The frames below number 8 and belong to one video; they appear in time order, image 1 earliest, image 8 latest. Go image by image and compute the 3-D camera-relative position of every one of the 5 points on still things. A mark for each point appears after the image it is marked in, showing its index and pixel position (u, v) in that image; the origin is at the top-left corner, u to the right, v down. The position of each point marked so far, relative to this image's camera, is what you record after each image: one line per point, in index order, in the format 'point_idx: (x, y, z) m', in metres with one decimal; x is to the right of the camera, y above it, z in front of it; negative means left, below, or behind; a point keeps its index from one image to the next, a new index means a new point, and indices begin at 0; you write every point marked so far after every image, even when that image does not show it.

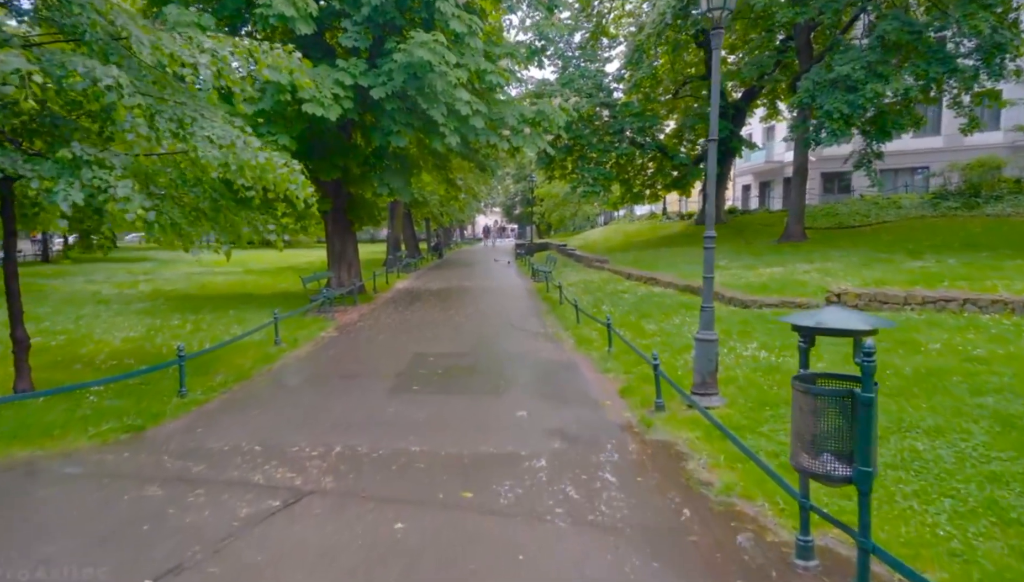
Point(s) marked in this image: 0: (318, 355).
0: (-3.0, -1.0, +9.5) m
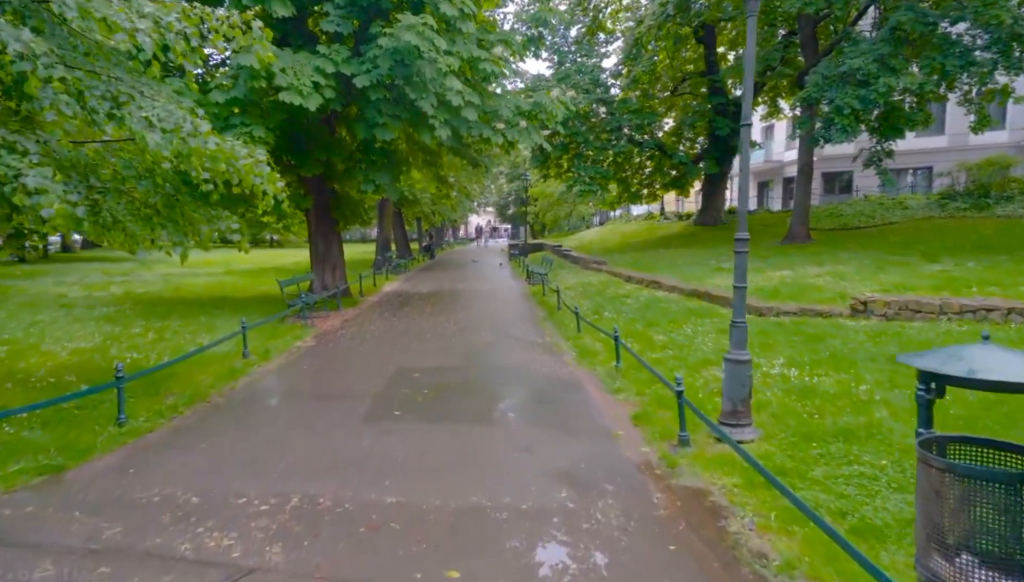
0: (-3.0, -1.1, +8.5) m
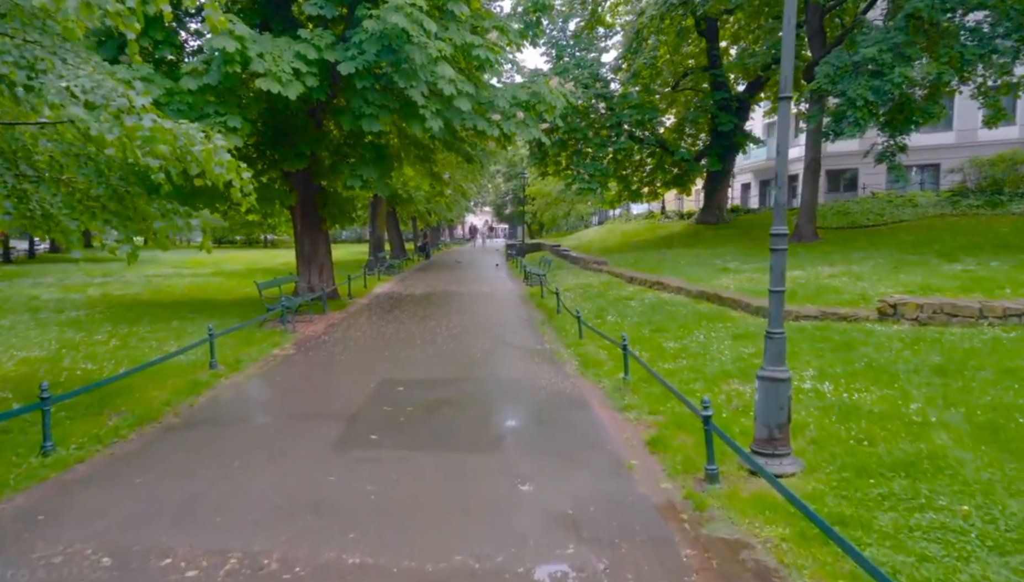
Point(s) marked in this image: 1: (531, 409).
0: (-3.1, -1.2, +7.7) m
1: (+0.2, -1.2, +6.3) m
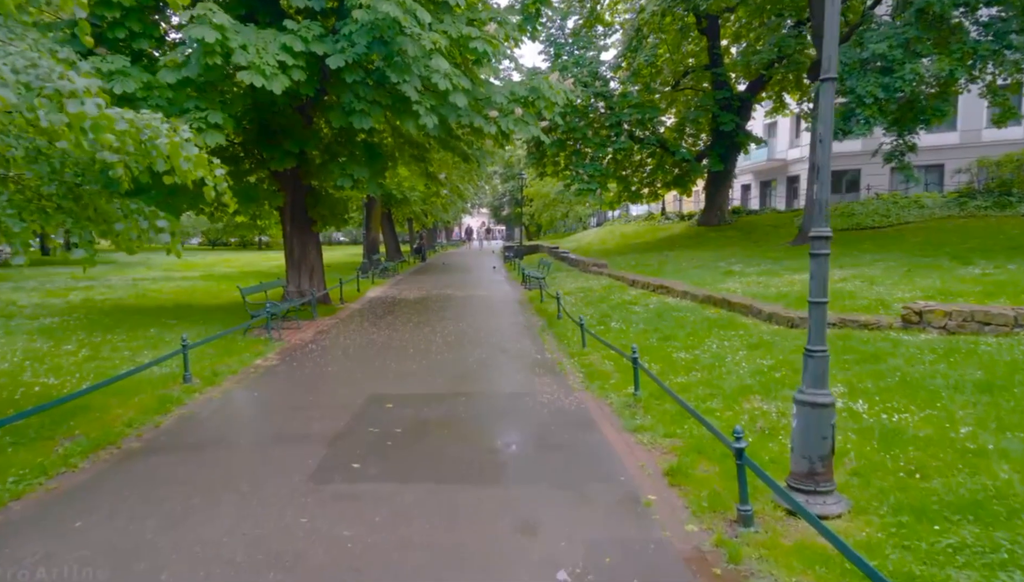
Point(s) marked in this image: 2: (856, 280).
0: (-3.1, -1.2, +7.1) m
1: (+0.2, -1.3, +5.7) m
2: (+7.3, +0.2, +13.1) m
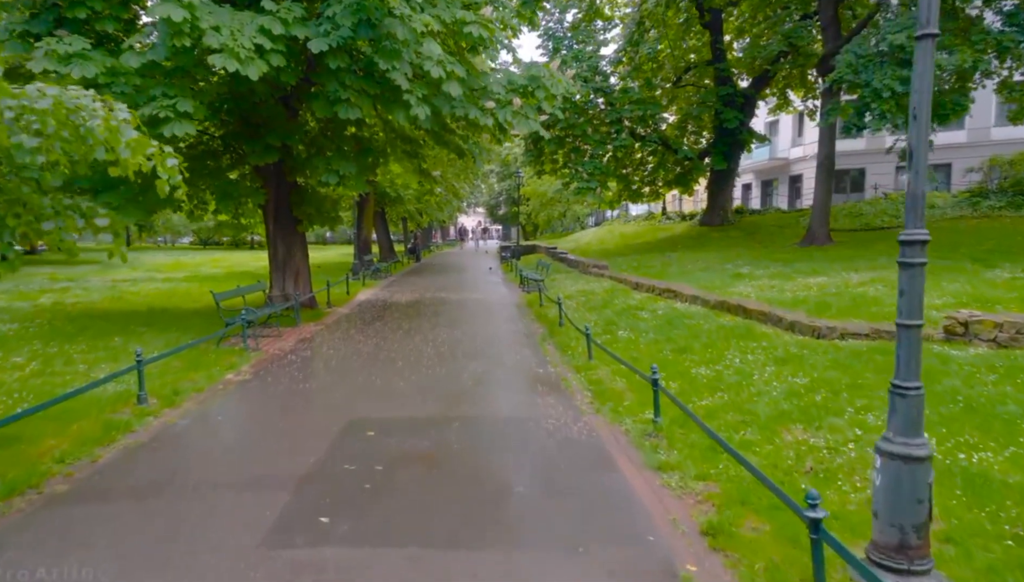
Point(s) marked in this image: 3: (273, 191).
0: (-3.1, -1.3, +6.2) m
1: (+0.2, -1.4, +4.9) m
2: (+7.3, +0.1, +12.3) m
3: (-5.4, +2.2, +13.8) m
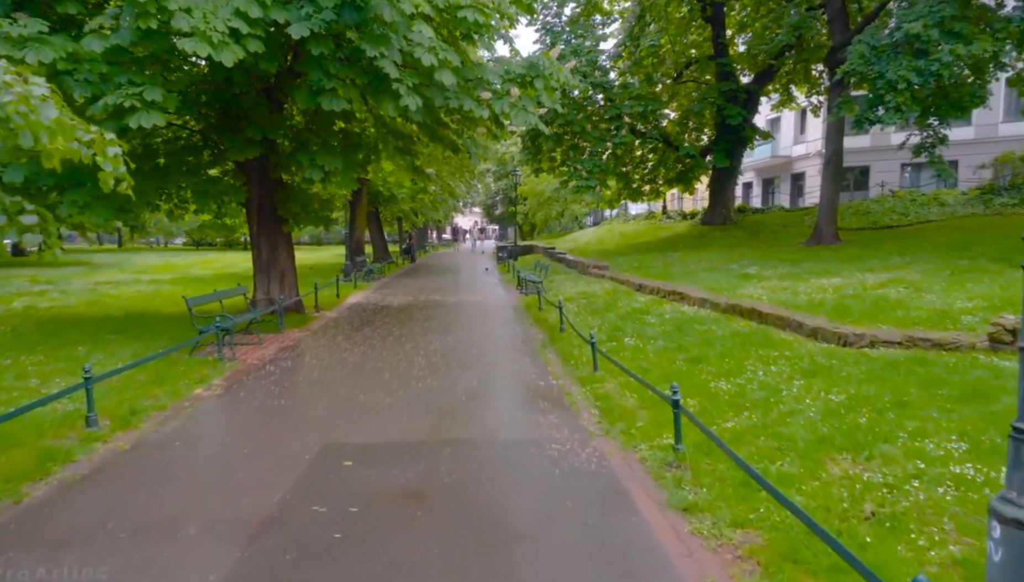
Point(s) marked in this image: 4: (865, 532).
0: (-3.1, -1.4, +5.4) m
1: (+0.2, -1.4, +4.1) m
2: (+7.3, +0.1, +11.6) m
3: (-5.4, +2.2, +13.0) m
4: (+2.0, -1.3, +3.4) m
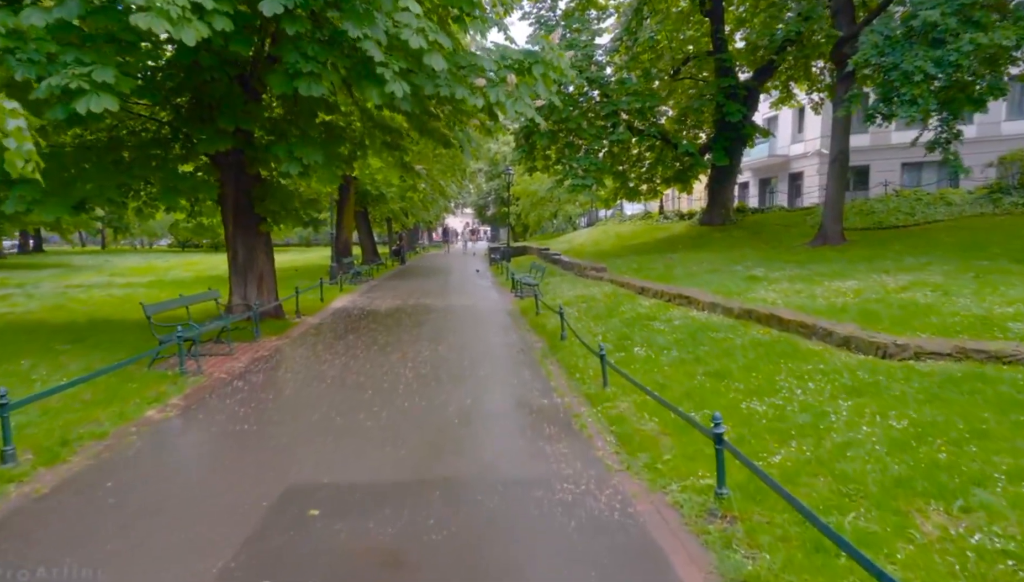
0: (-3.1, -1.5, +4.5) m
1: (+0.2, -1.5, +3.2) m
2: (+7.2, 0.0, +10.8) m
3: (-5.5, +2.1, +12.0) m
4: (+2.0, -1.4, +2.5) m
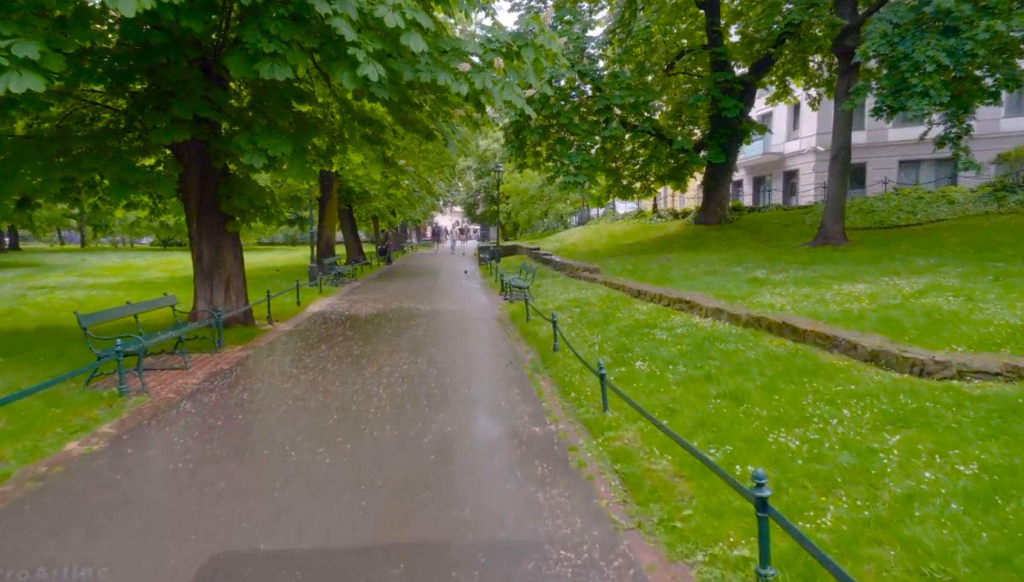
0: (-3.2, -1.6, +3.6) m
1: (+0.2, -1.6, +2.4) m
2: (+7.0, 0.0, +10.0) m
3: (-5.7, +2.0, +11.0) m
4: (+2.0, -1.5, +1.7) m
